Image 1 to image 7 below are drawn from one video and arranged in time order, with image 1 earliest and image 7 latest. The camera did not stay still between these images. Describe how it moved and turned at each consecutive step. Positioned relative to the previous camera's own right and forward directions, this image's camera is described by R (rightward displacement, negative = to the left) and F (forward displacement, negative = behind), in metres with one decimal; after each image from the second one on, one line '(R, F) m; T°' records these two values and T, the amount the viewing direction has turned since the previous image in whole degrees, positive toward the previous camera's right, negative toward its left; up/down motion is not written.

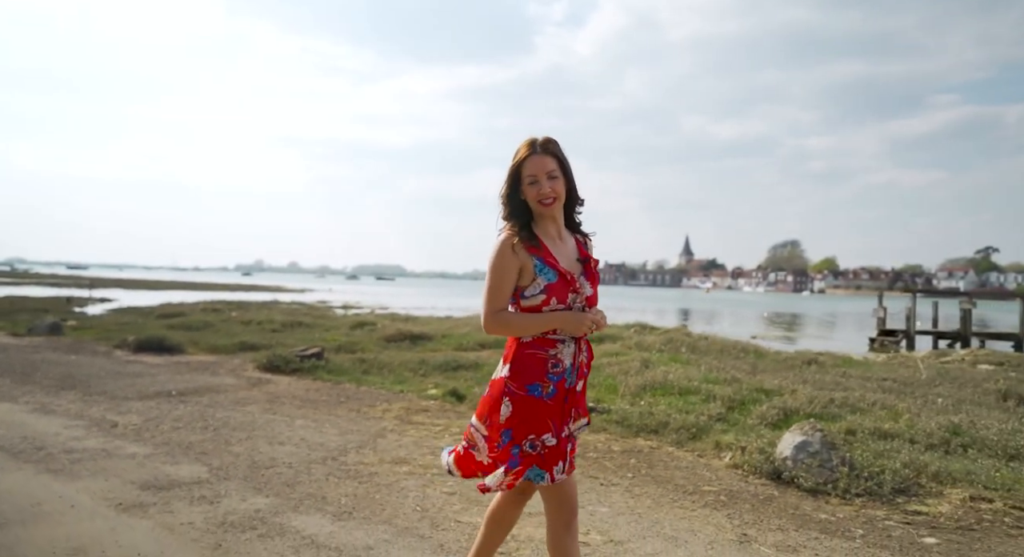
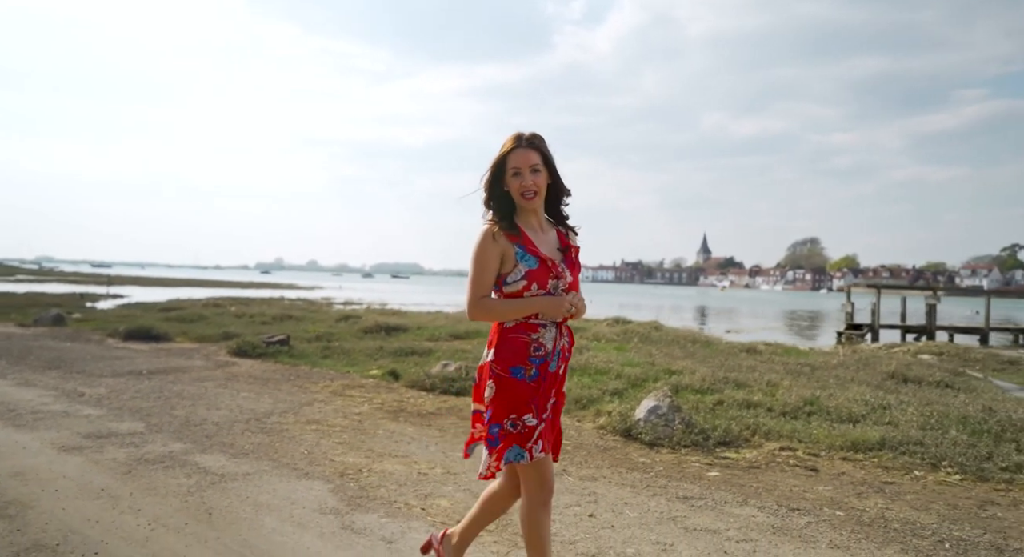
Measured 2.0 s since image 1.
(+1.3, -1.0) m; -1°
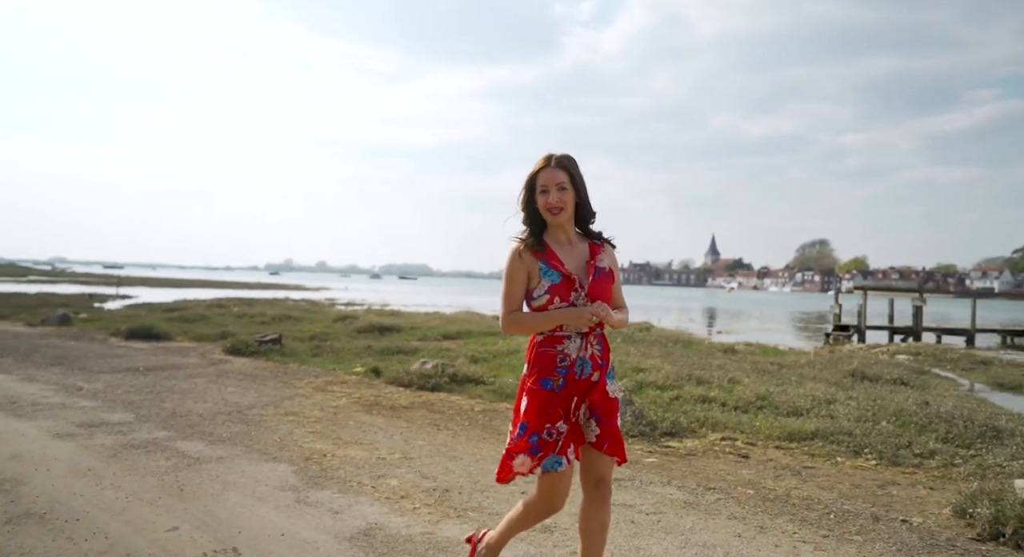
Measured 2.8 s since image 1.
(+0.5, -0.5) m; -1°
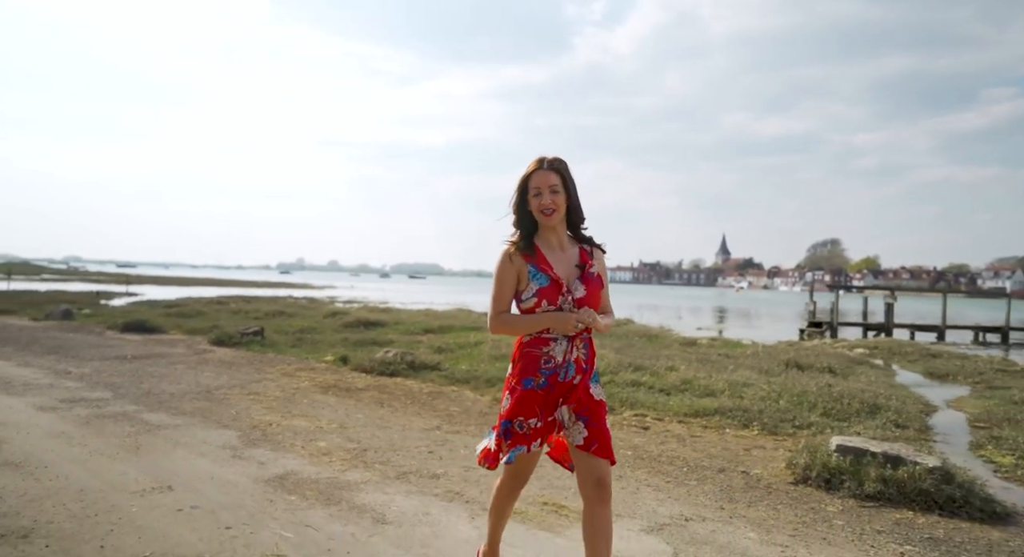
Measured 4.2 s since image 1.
(+0.8, -0.8) m; 0°
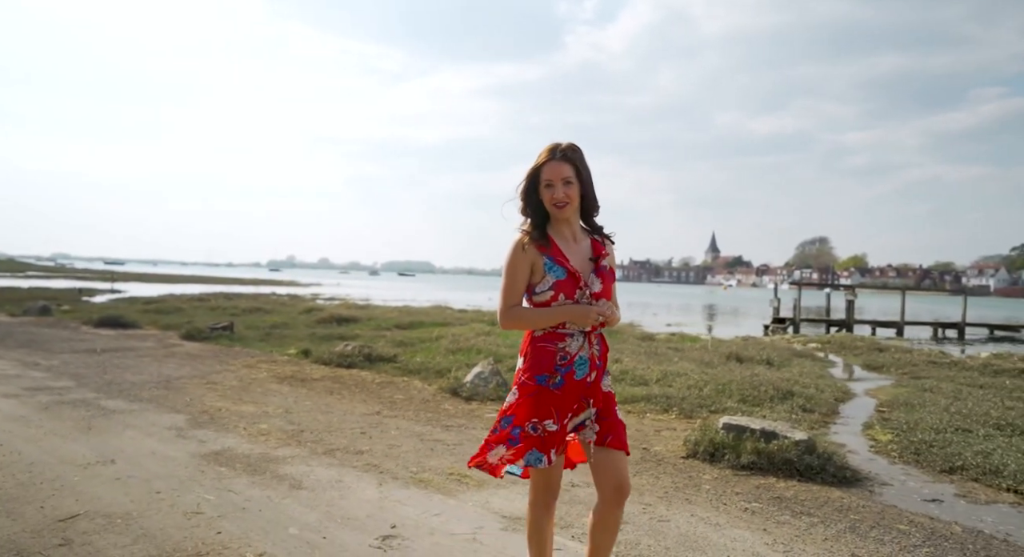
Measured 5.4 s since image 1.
(+0.6, -0.5) m; +1°
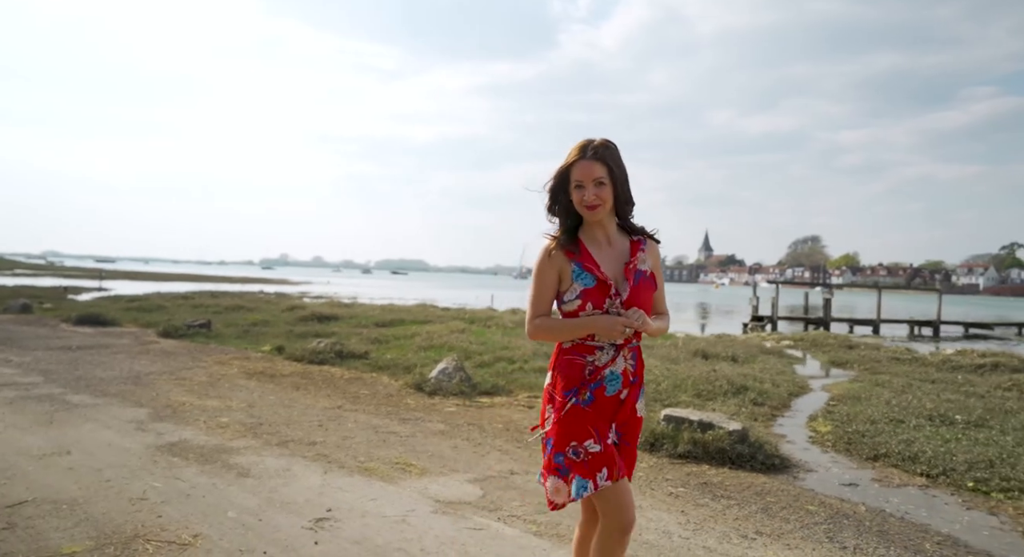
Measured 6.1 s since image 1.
(+0.4, -0.2) m; +1°
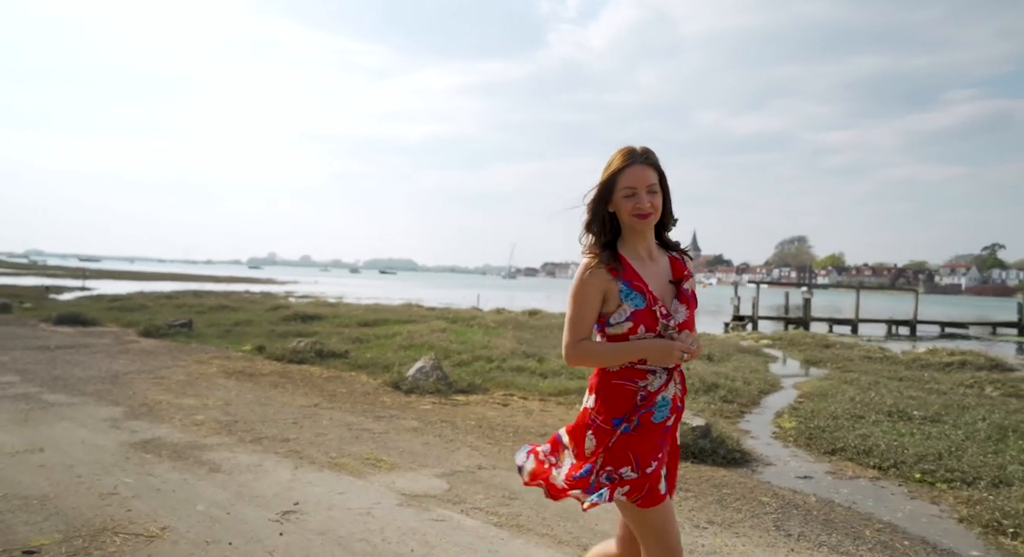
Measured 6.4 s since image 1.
(+0.2, -0.1) m; +1°
